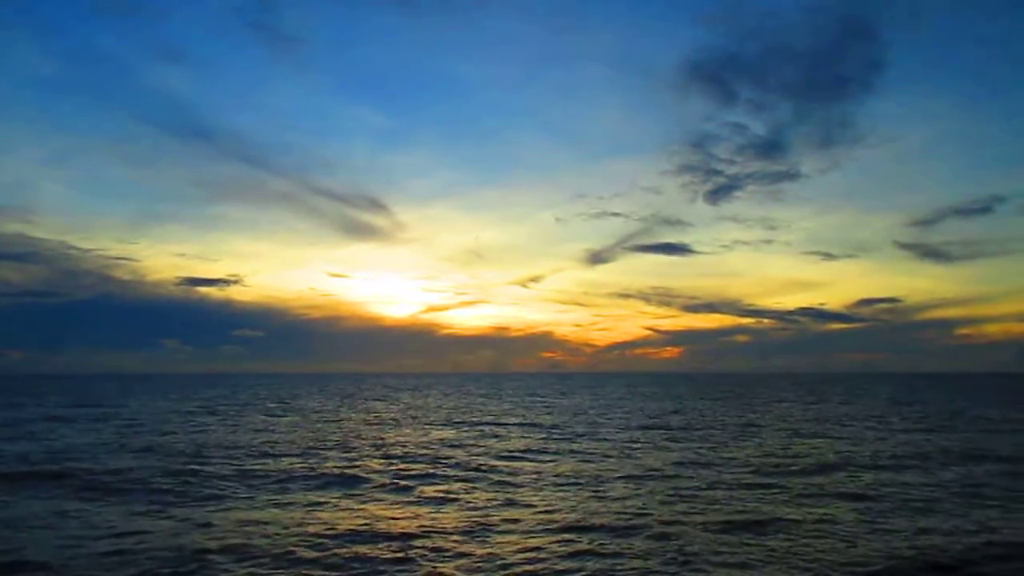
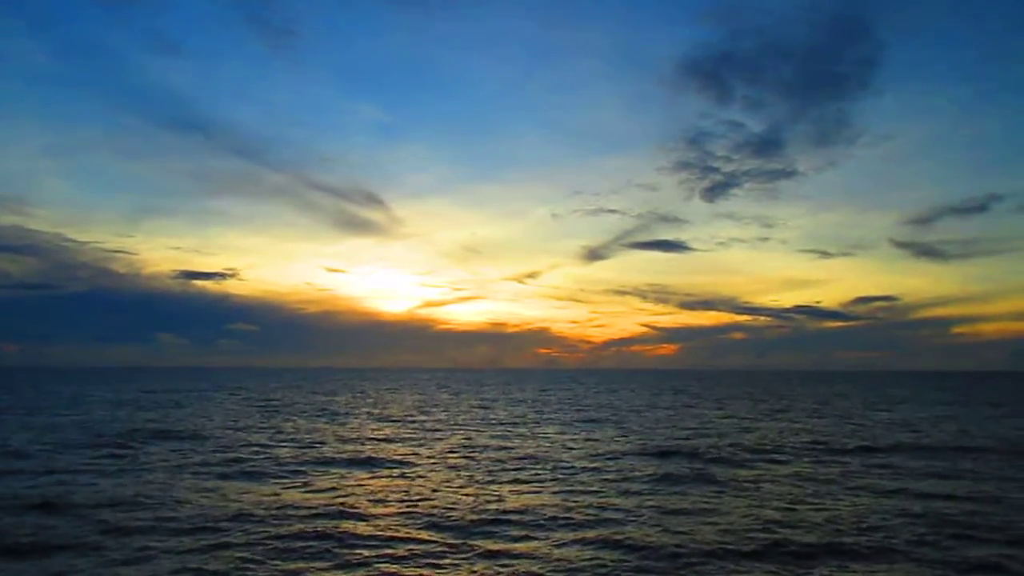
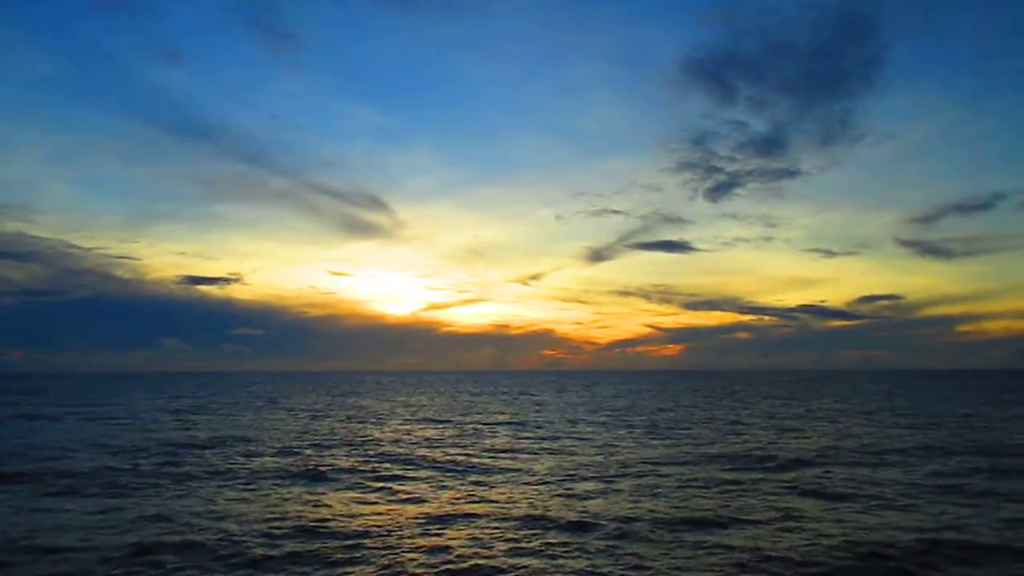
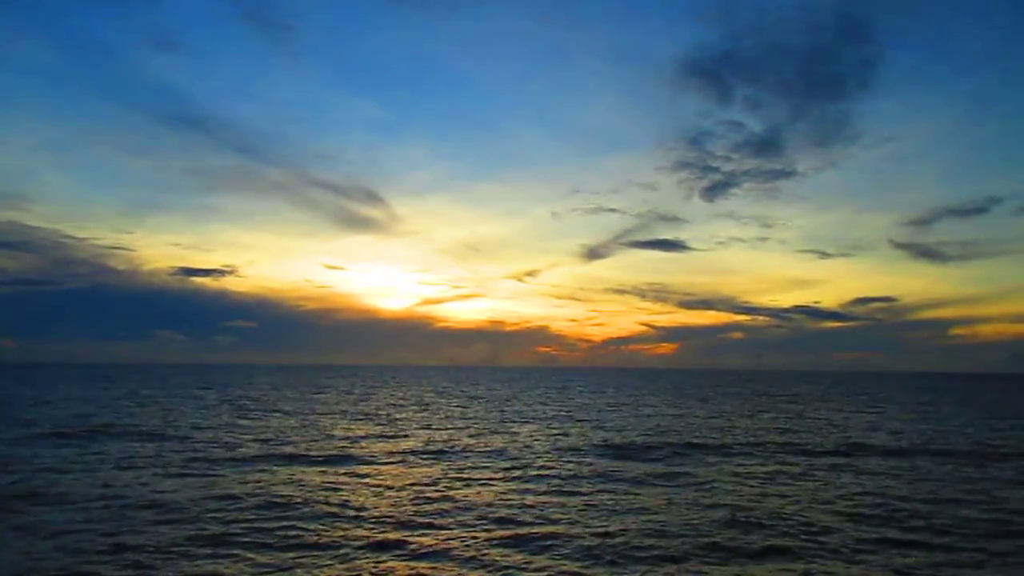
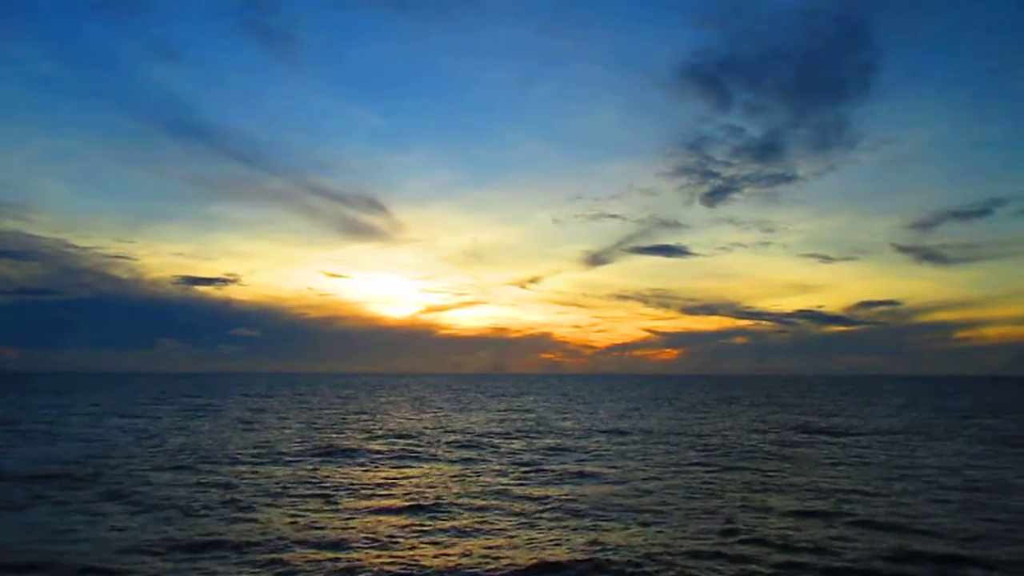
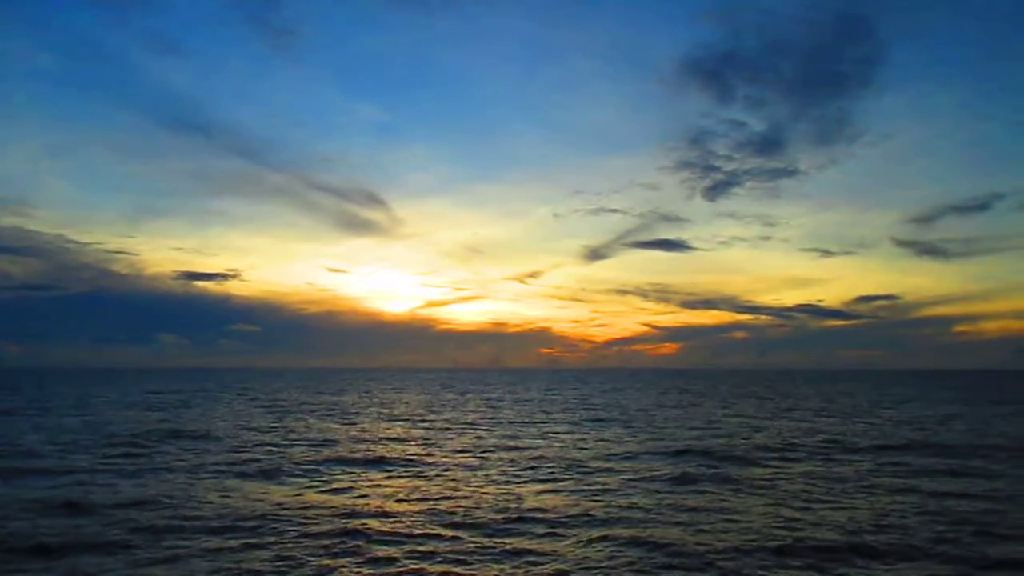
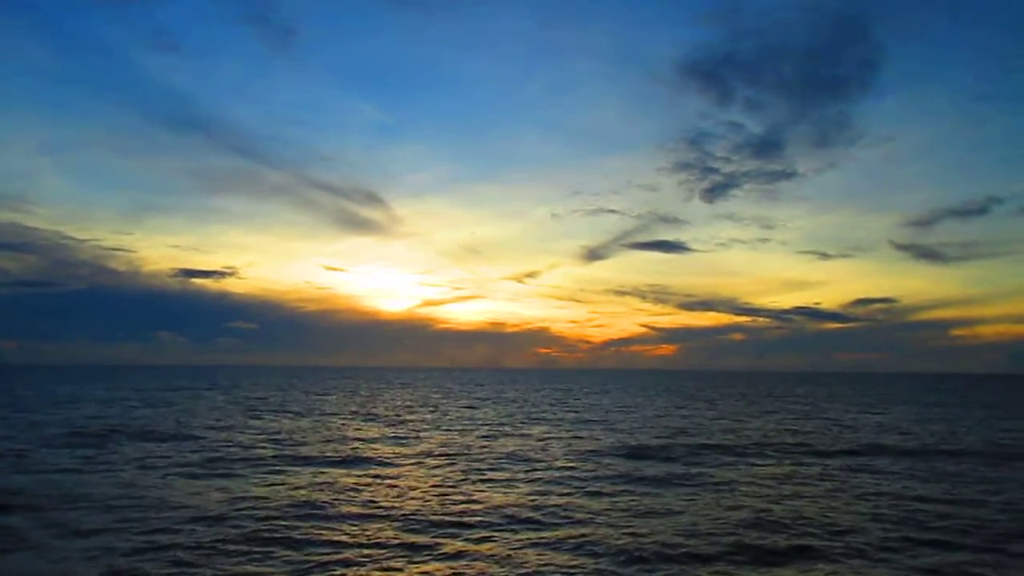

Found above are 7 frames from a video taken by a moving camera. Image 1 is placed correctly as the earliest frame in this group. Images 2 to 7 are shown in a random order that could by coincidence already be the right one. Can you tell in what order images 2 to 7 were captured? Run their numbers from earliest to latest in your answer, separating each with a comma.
3, 6, 2, 7, 4, 5
